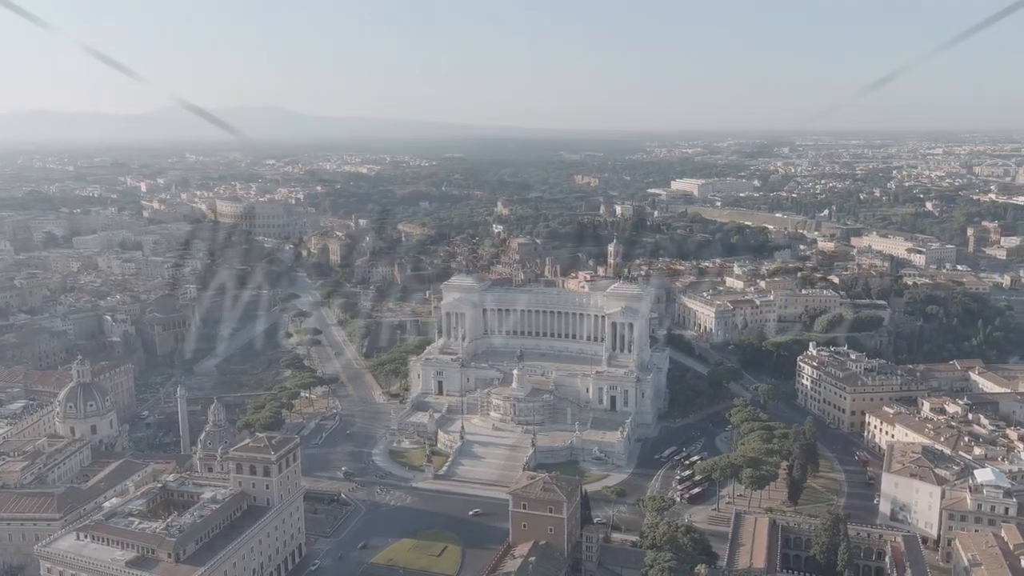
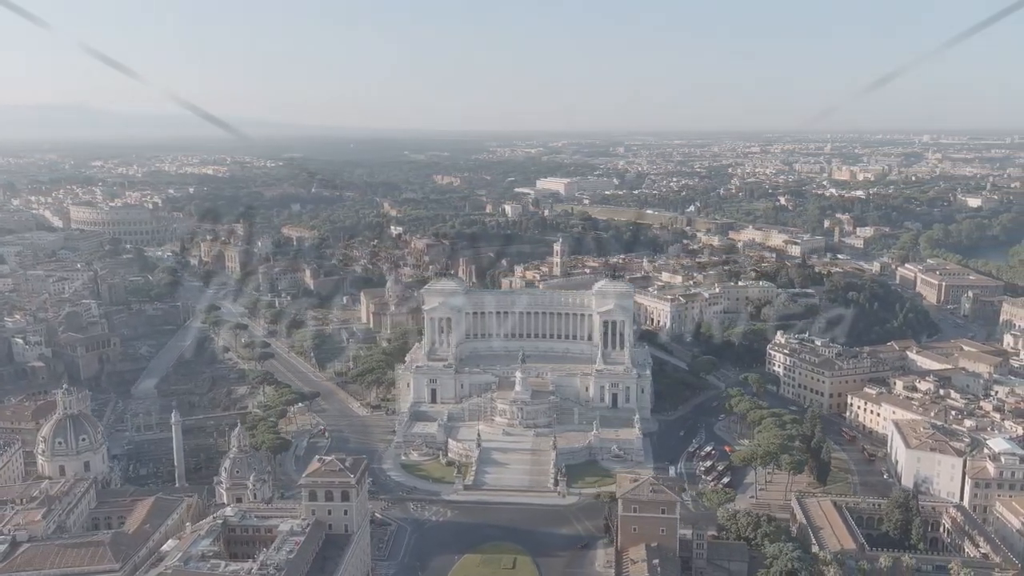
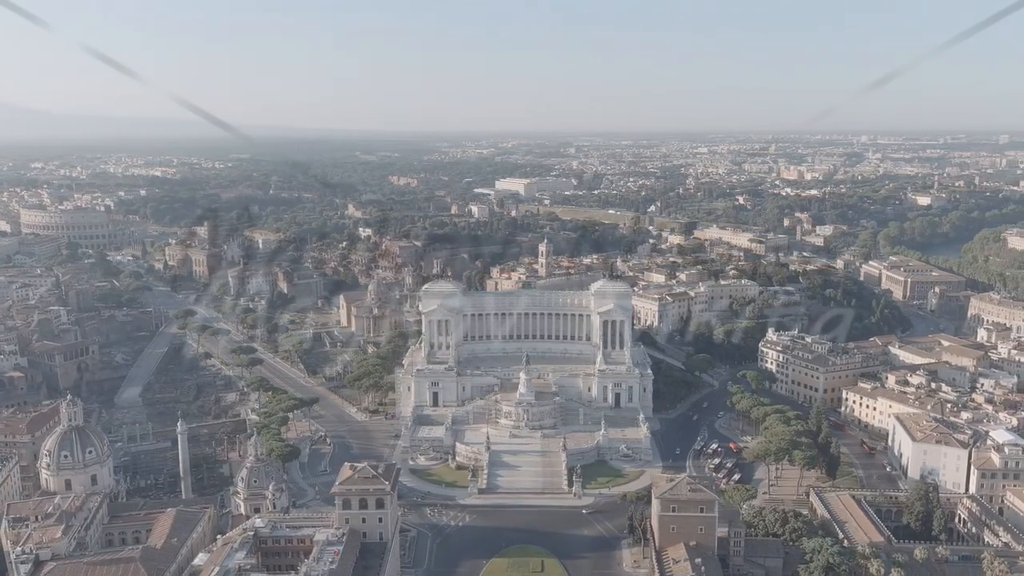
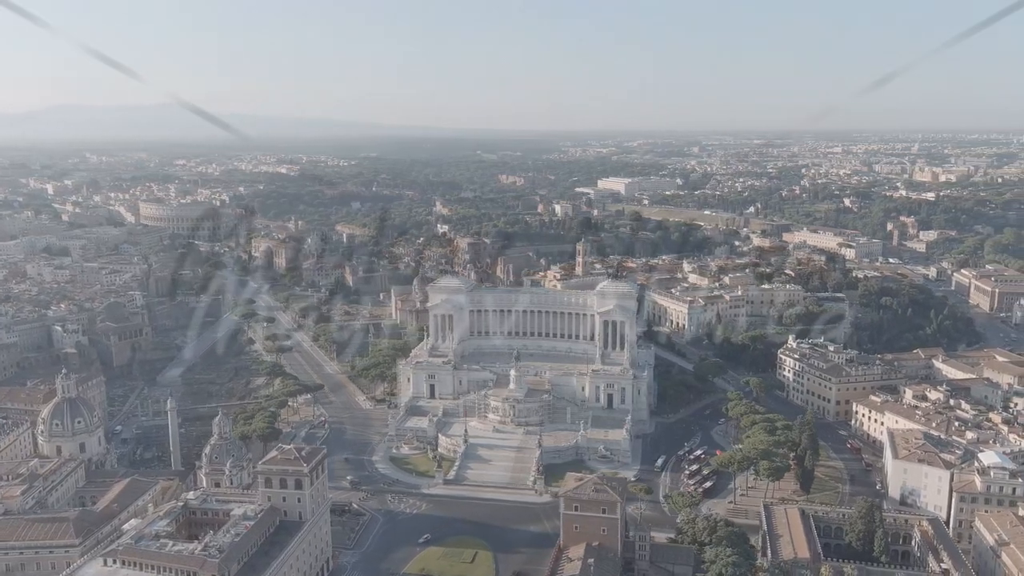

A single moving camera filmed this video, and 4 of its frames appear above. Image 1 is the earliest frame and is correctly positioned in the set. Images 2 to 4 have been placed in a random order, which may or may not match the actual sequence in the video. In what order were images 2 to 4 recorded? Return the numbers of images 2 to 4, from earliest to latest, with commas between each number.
4, 2, 3
